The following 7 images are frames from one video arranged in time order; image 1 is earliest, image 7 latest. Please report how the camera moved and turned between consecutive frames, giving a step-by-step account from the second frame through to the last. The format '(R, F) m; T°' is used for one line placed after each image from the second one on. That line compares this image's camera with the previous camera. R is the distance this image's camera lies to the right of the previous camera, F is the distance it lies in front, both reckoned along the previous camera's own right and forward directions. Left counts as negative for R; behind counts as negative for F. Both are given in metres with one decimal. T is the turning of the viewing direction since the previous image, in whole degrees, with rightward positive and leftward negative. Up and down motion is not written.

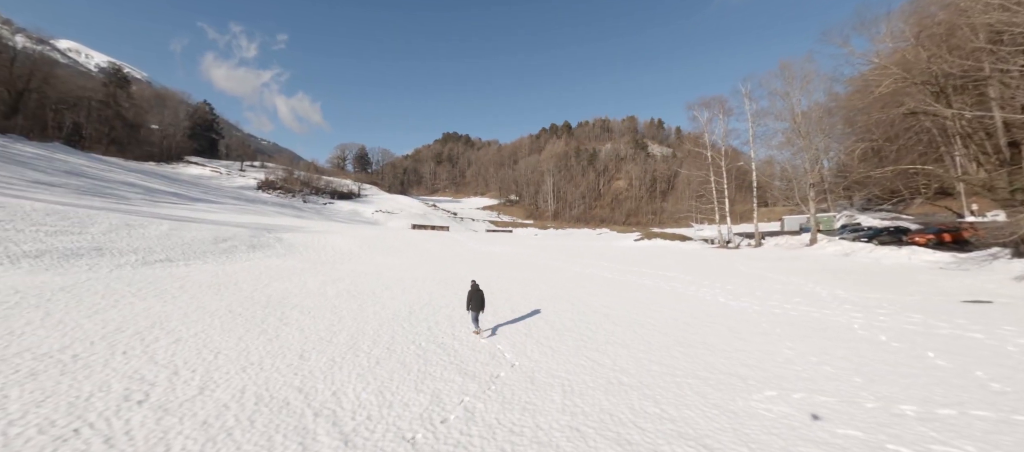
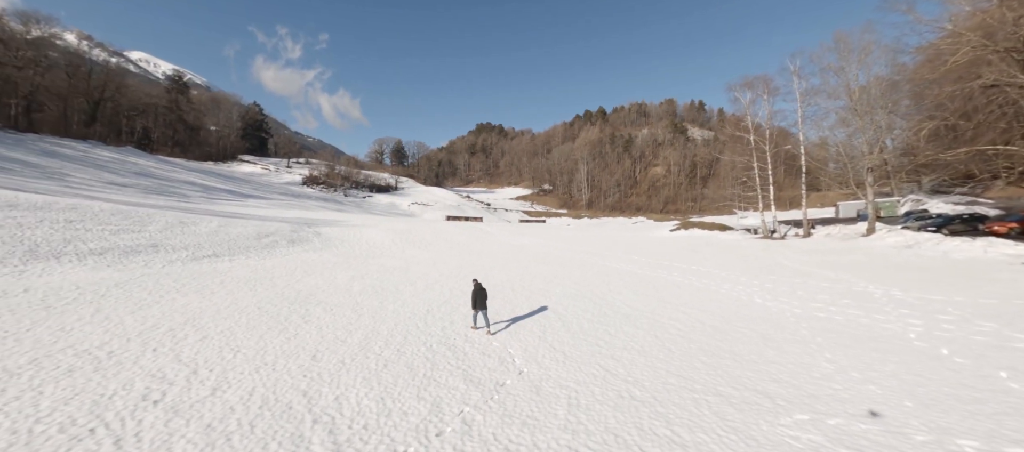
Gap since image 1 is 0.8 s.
(+0.6, +0.4) m; -5°
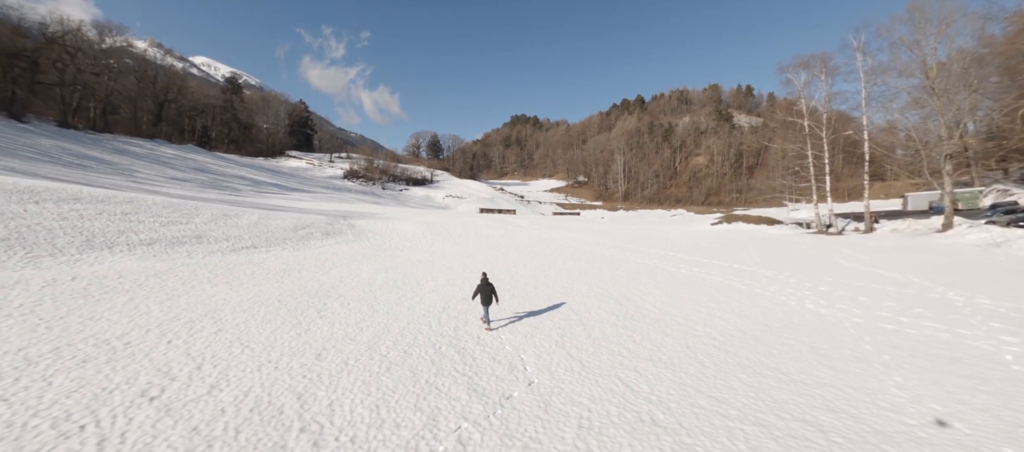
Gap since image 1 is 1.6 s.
(+0.5, +0.7) m; -5°
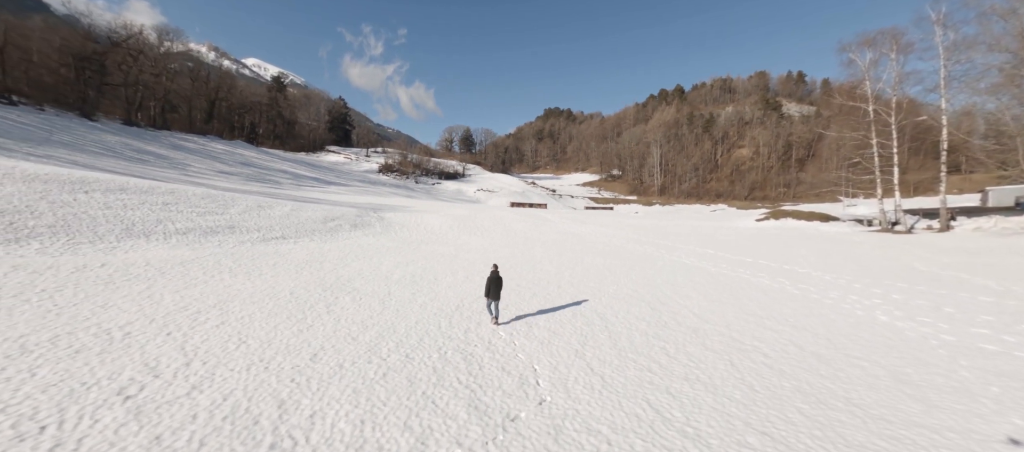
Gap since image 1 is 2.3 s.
(+0.4, +1.0) m; -5°
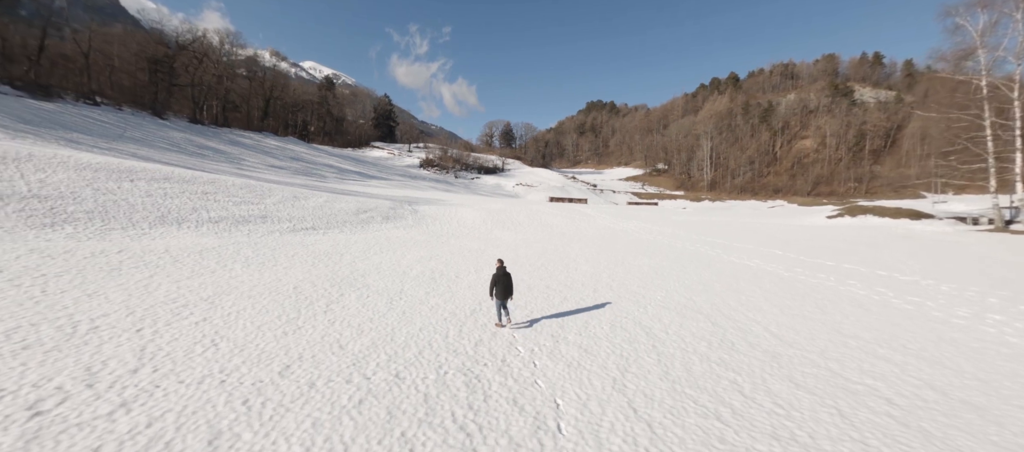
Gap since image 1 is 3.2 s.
(+0.3, +1.8) m; -6°
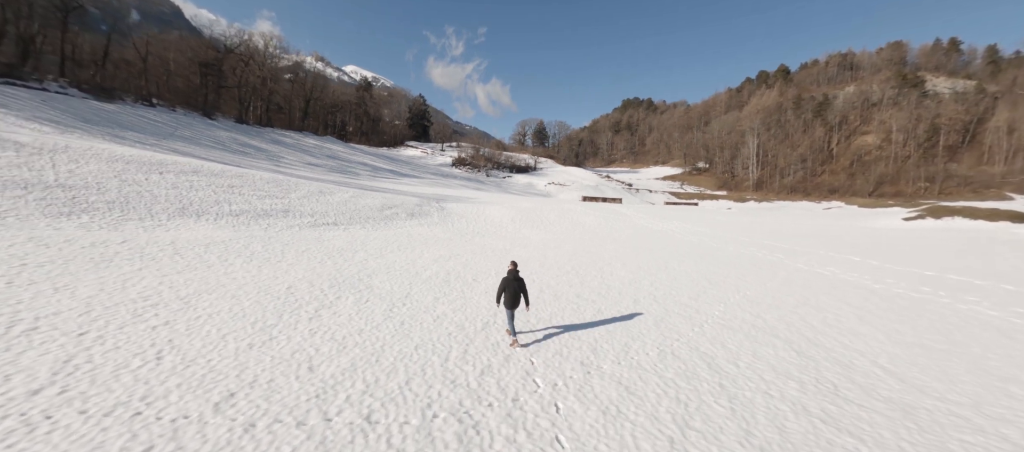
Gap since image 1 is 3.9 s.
(+0.2, +1.8) m; -5°
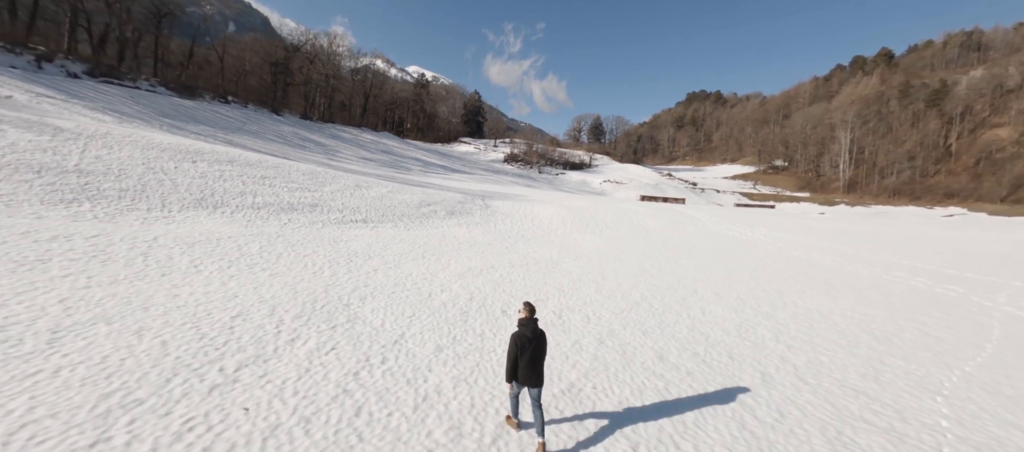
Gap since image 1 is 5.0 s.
(+0.1, +3.6) m; -8°
